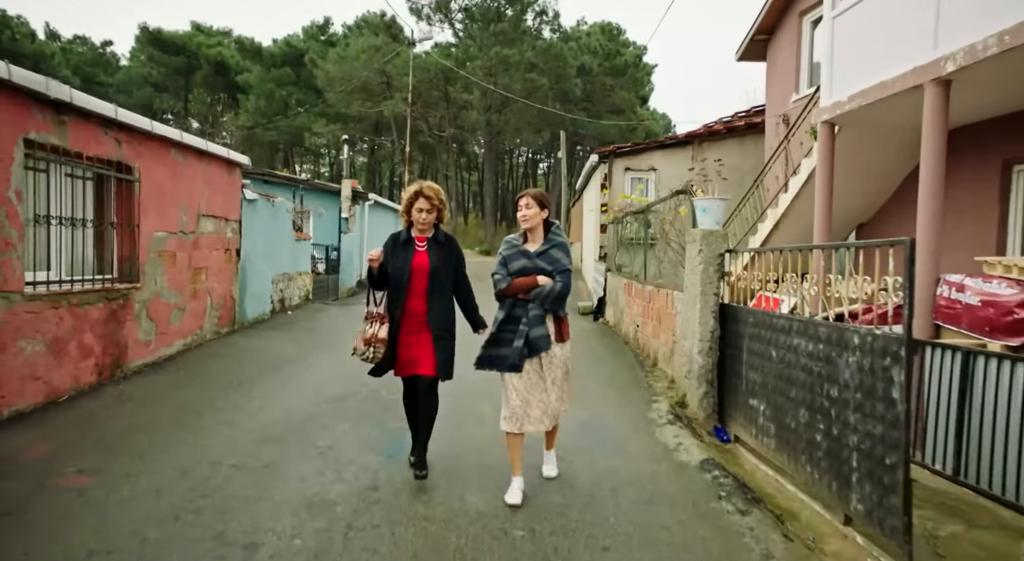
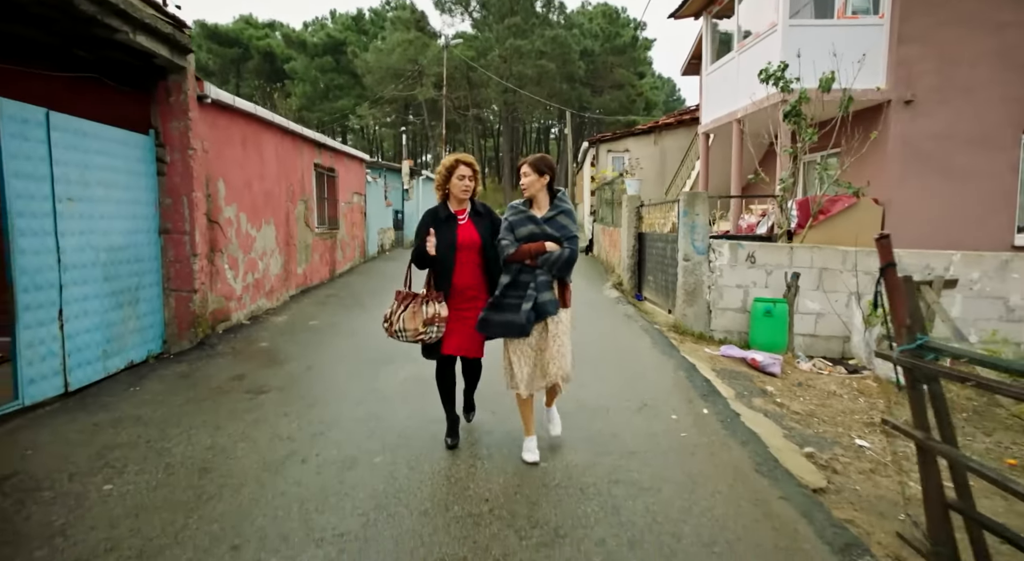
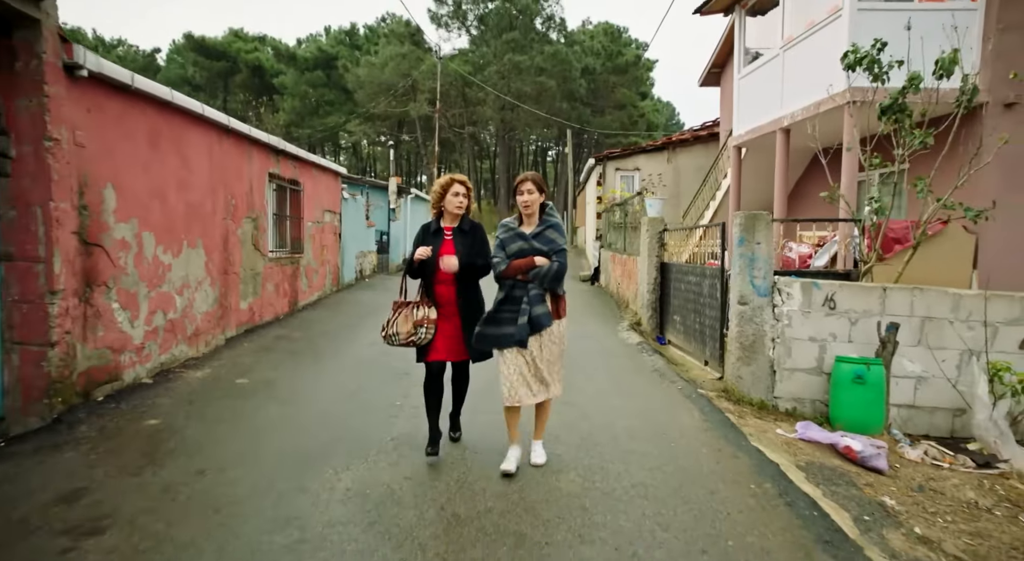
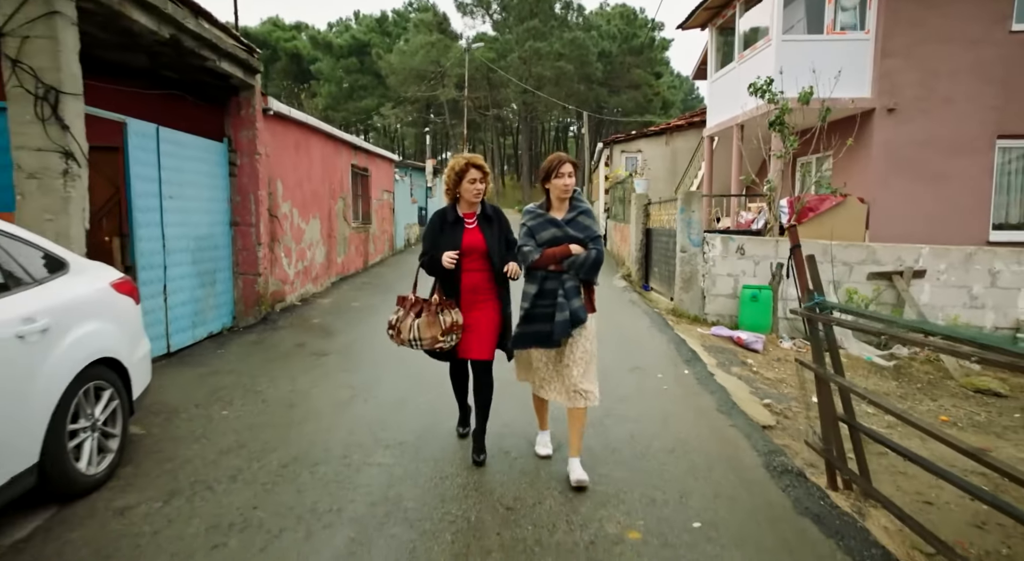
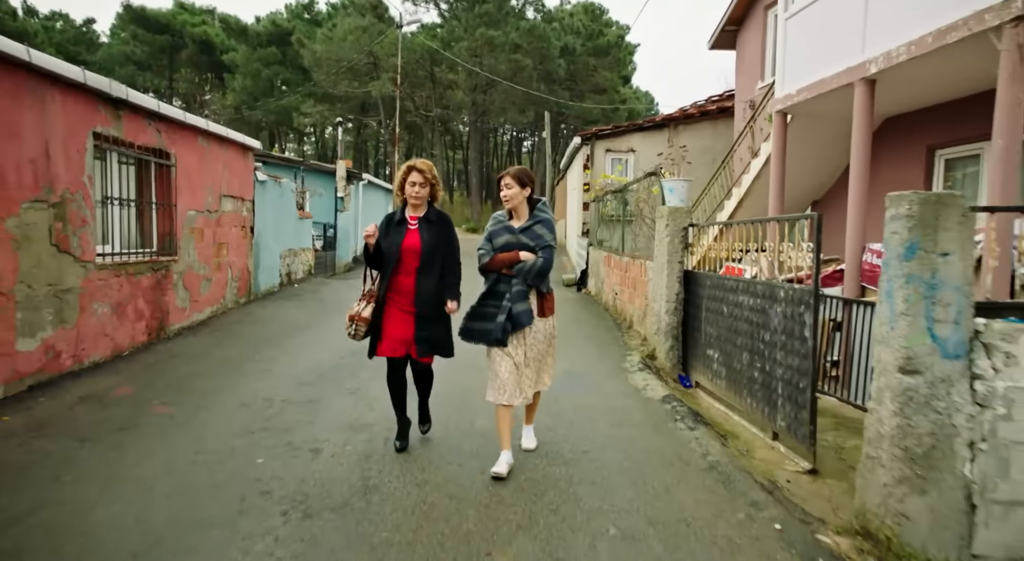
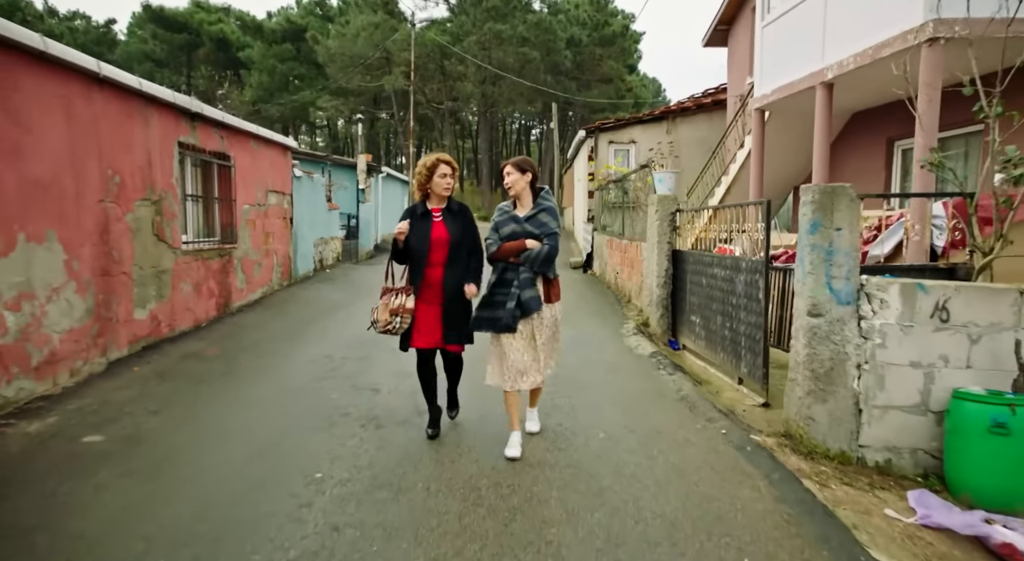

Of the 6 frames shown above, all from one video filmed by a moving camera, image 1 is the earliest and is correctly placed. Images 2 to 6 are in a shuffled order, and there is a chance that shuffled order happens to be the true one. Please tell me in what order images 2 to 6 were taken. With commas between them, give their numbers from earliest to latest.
5, 6, 3, 2, 4
